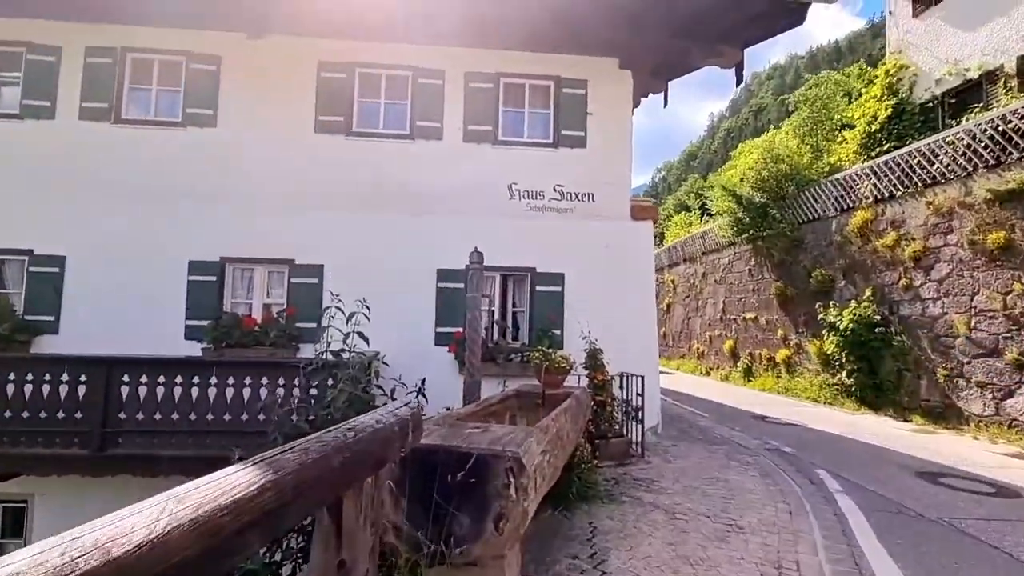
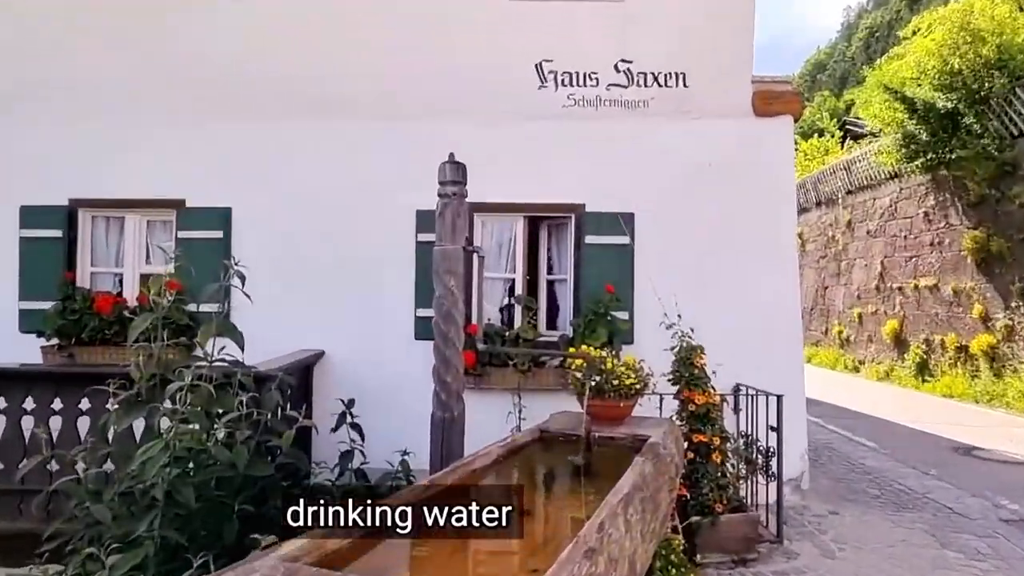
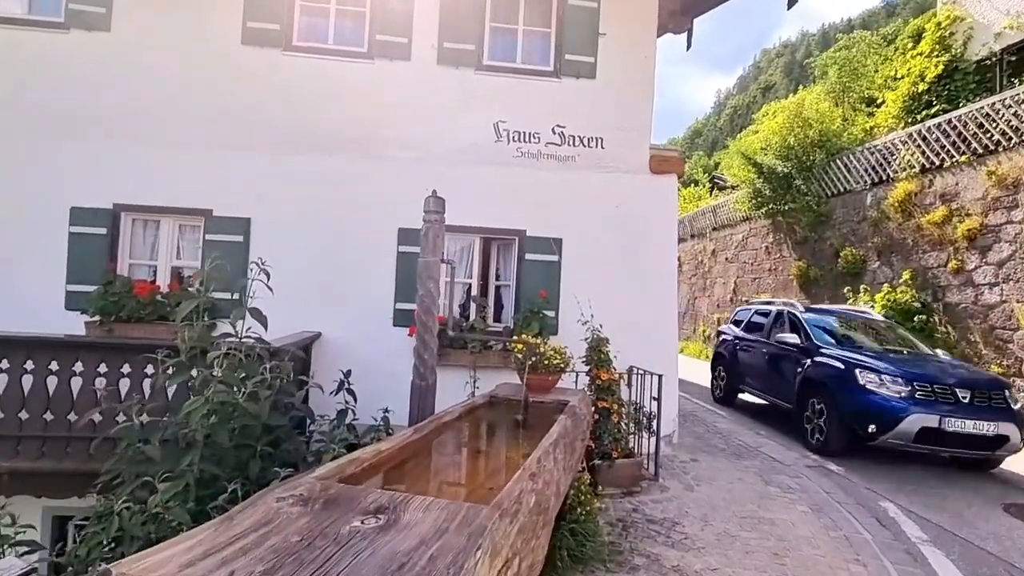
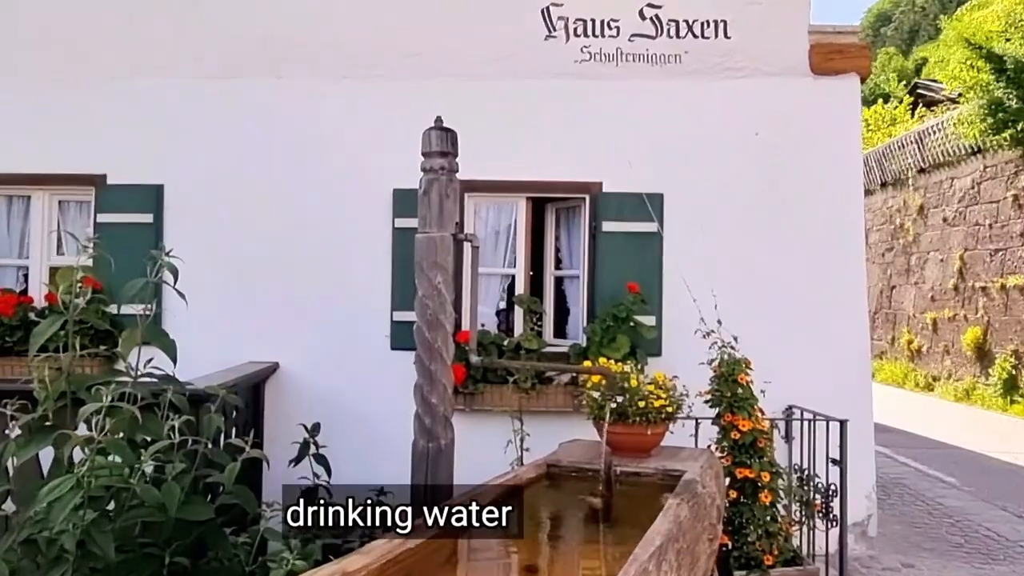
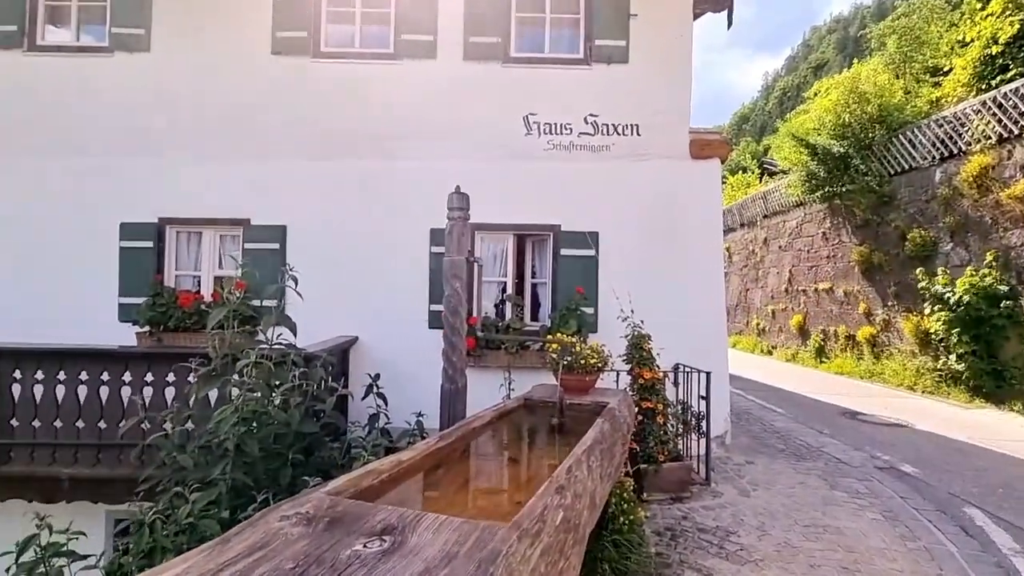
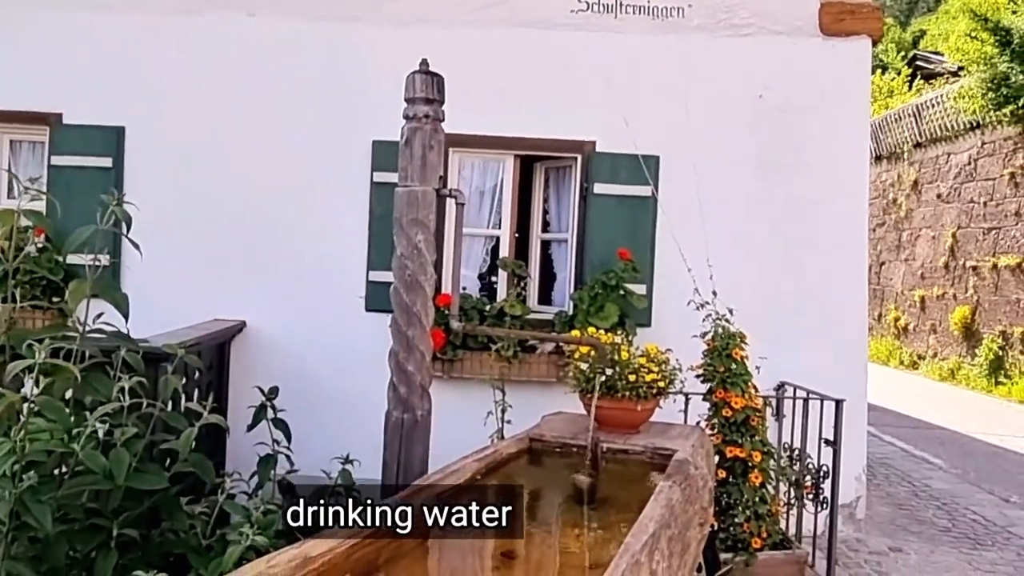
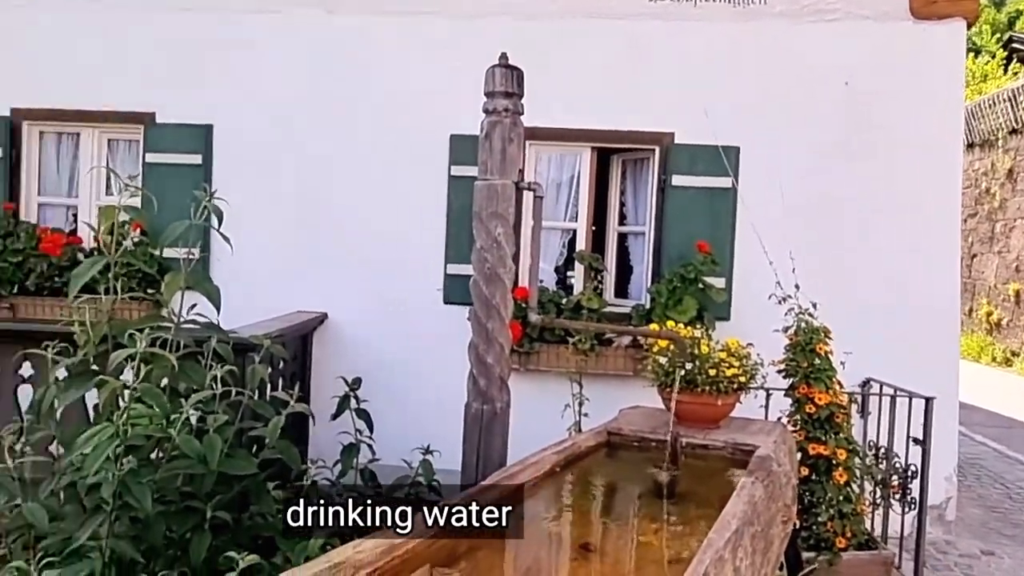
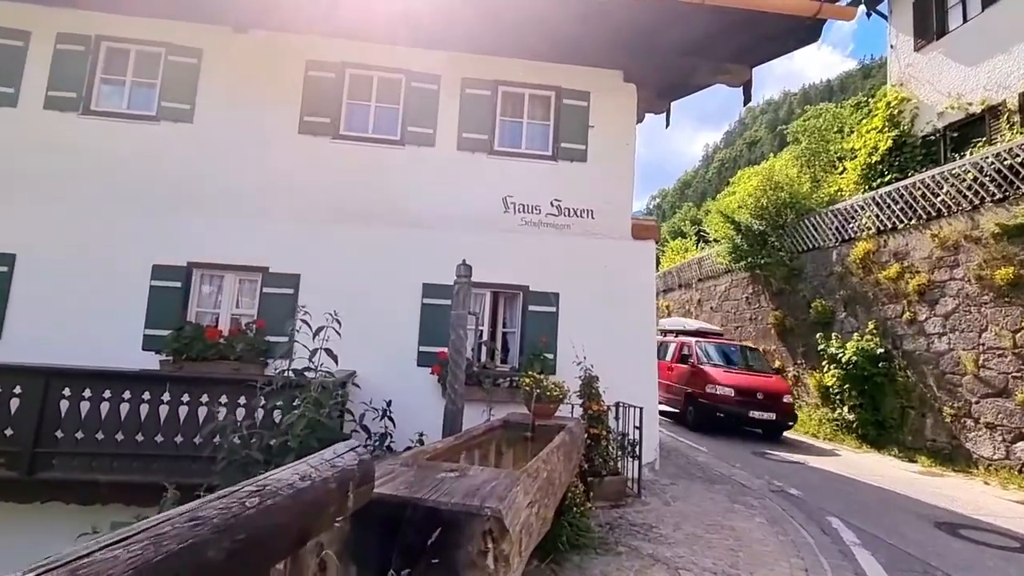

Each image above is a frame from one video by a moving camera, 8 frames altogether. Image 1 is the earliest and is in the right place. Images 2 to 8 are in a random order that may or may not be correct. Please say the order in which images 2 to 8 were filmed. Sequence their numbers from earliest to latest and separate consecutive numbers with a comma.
8, 3, 5, 2, 4, 6, 7
